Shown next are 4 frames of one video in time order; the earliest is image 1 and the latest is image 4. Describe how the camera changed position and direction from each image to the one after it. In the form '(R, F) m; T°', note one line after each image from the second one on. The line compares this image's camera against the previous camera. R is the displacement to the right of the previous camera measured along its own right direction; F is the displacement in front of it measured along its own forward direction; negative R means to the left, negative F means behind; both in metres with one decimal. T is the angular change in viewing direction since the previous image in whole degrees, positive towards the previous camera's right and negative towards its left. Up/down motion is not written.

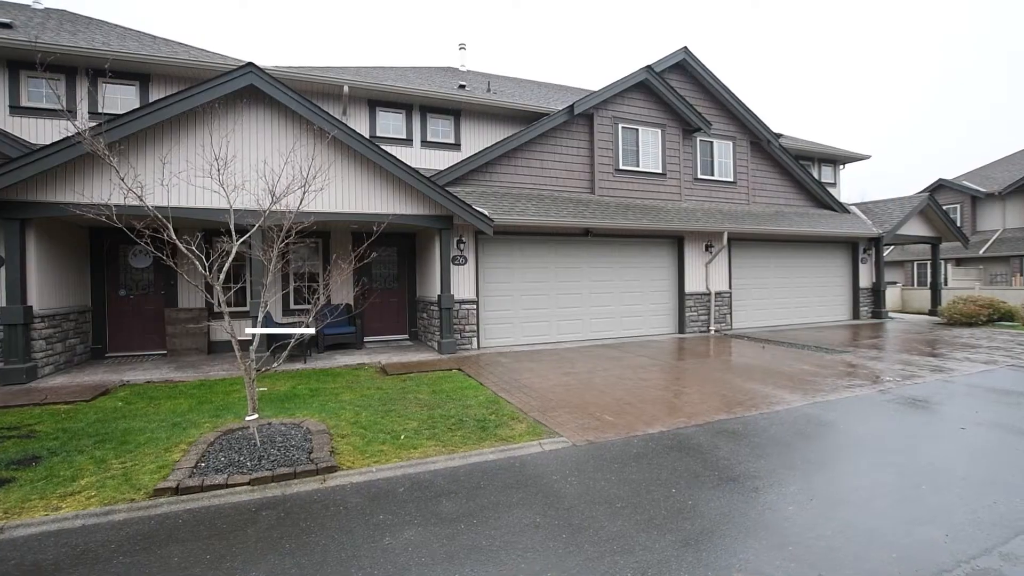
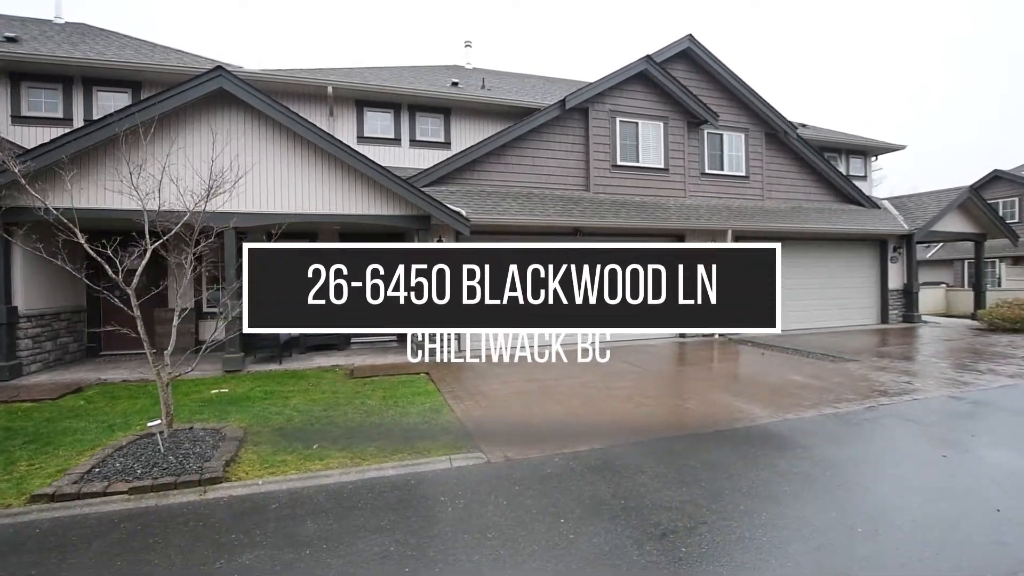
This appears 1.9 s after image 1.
(+1.2, +0.3) m; -5°
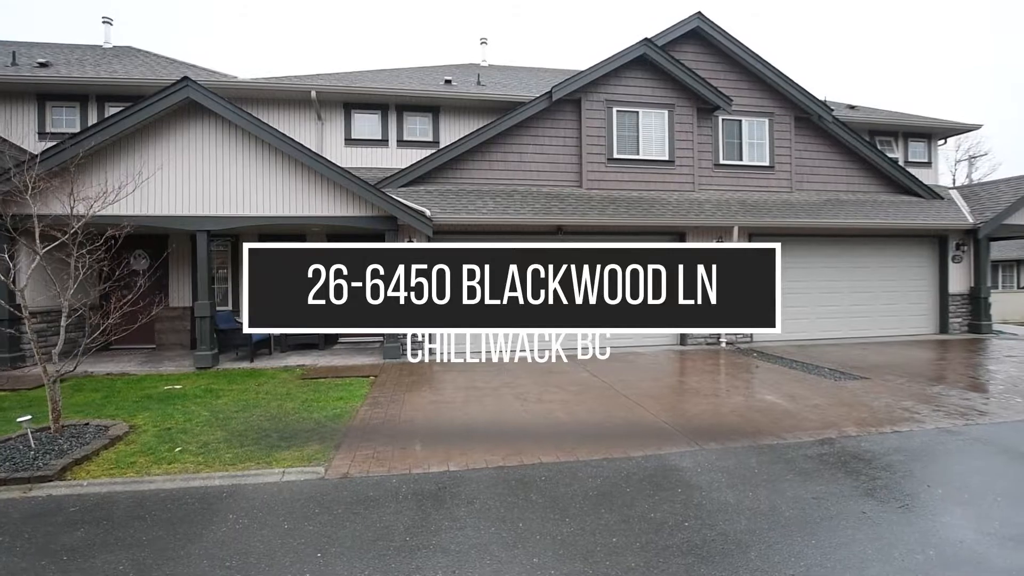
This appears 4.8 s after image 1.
(+2.0, +0.6) m; -10°
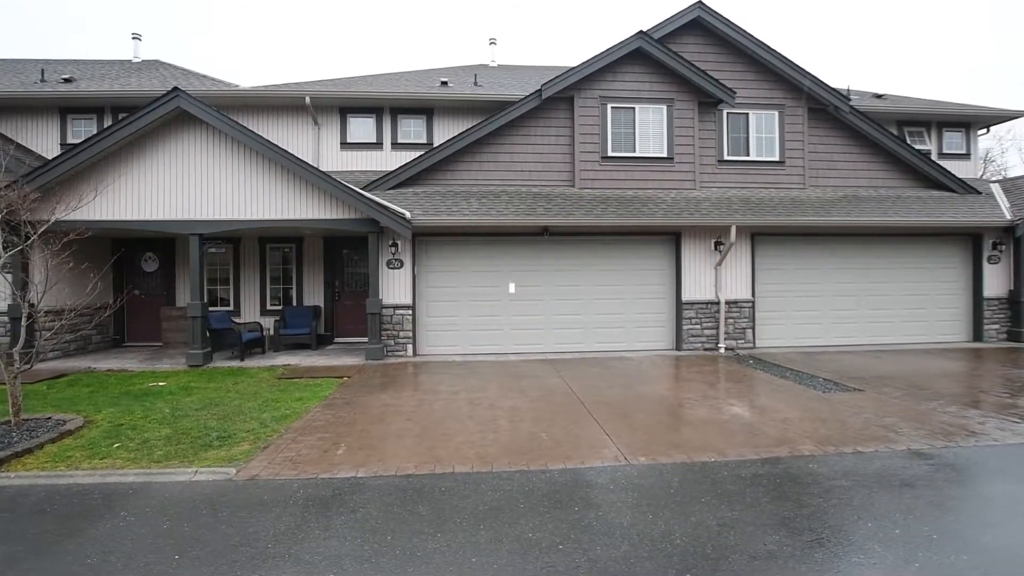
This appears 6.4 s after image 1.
(+1.2, +0.2) m; -6°
